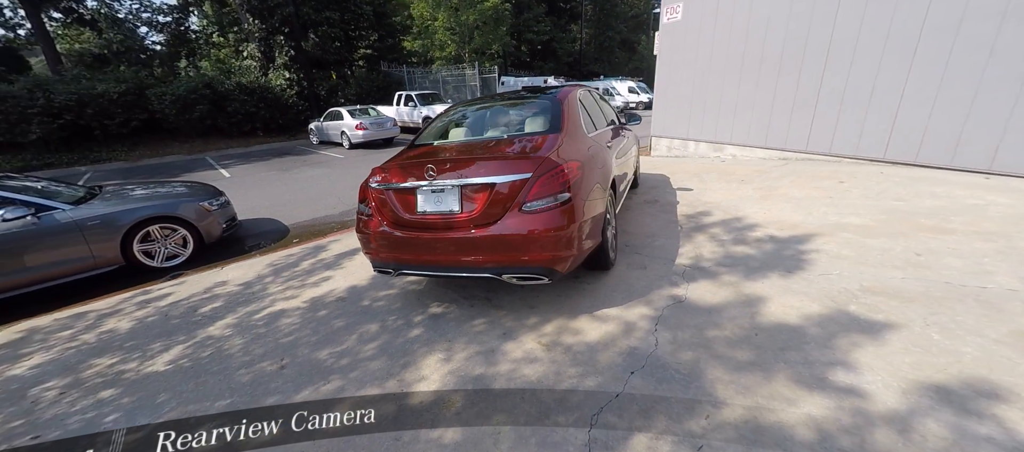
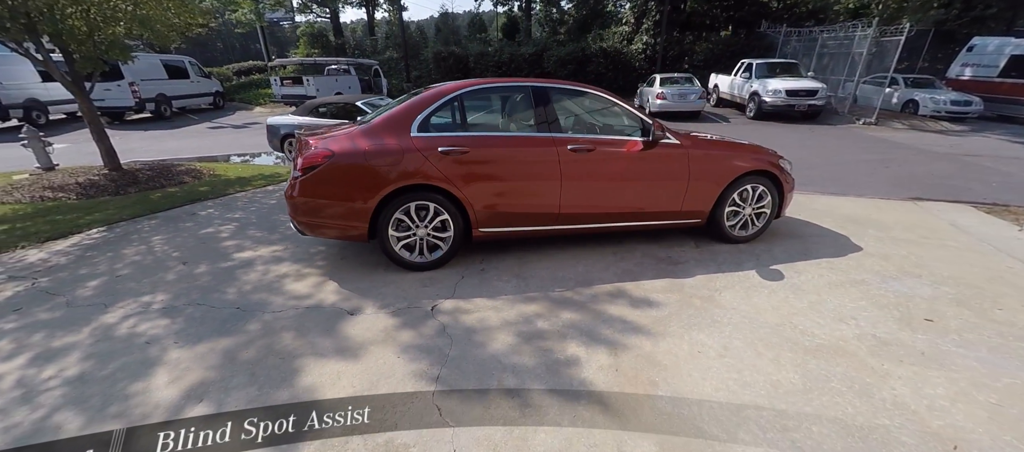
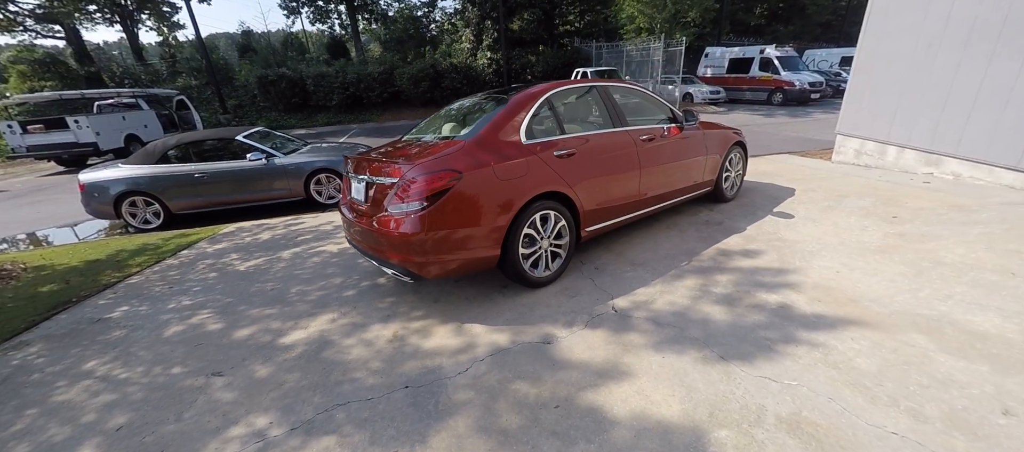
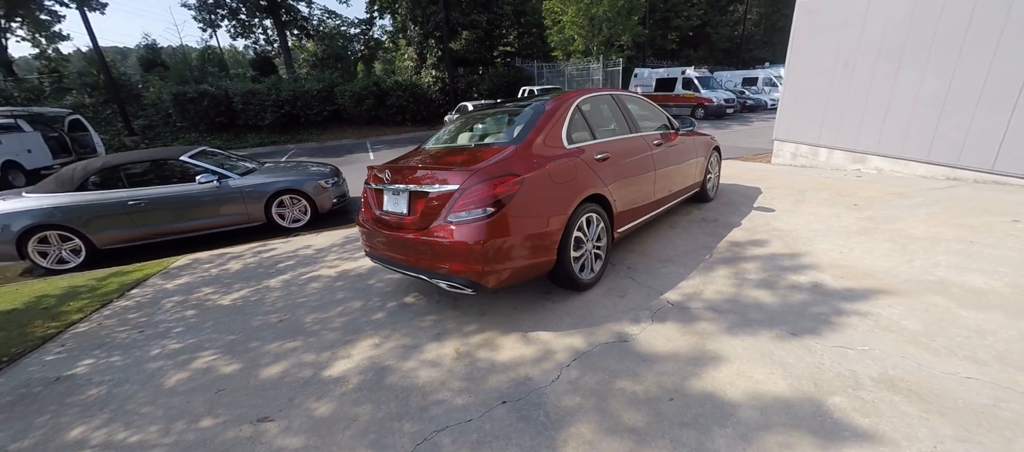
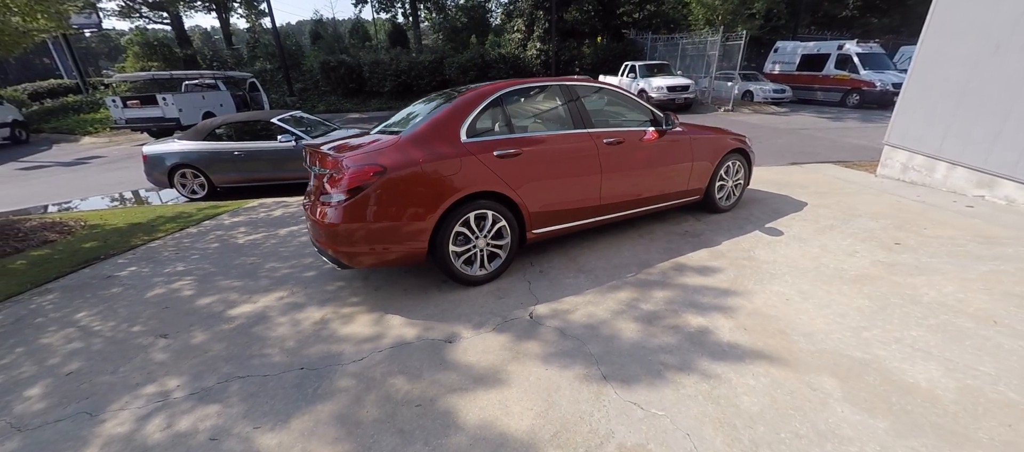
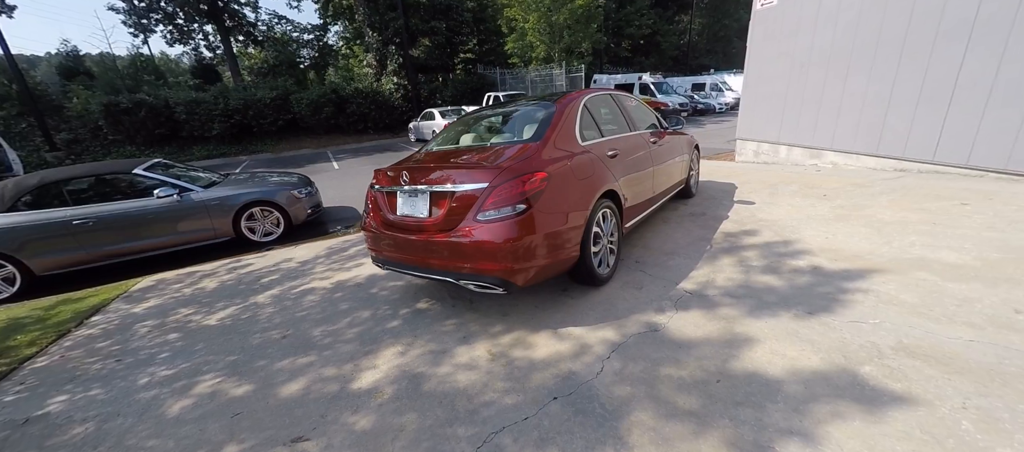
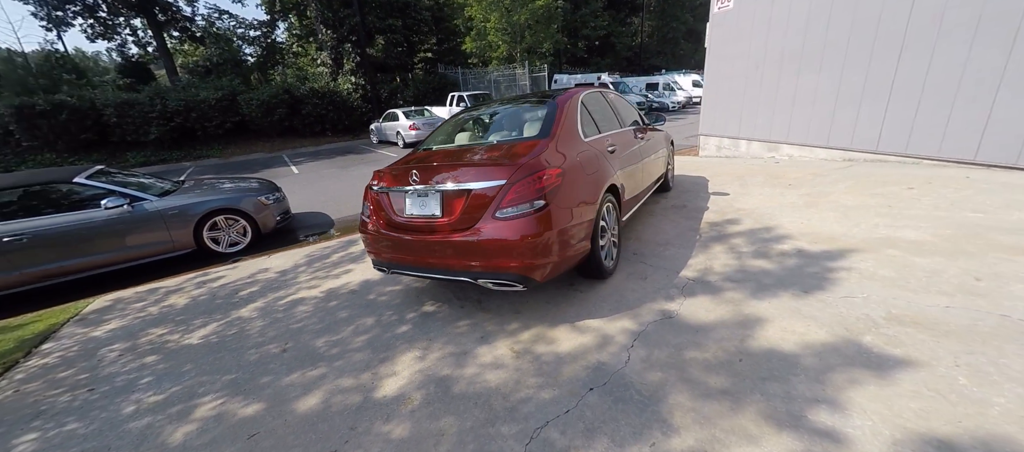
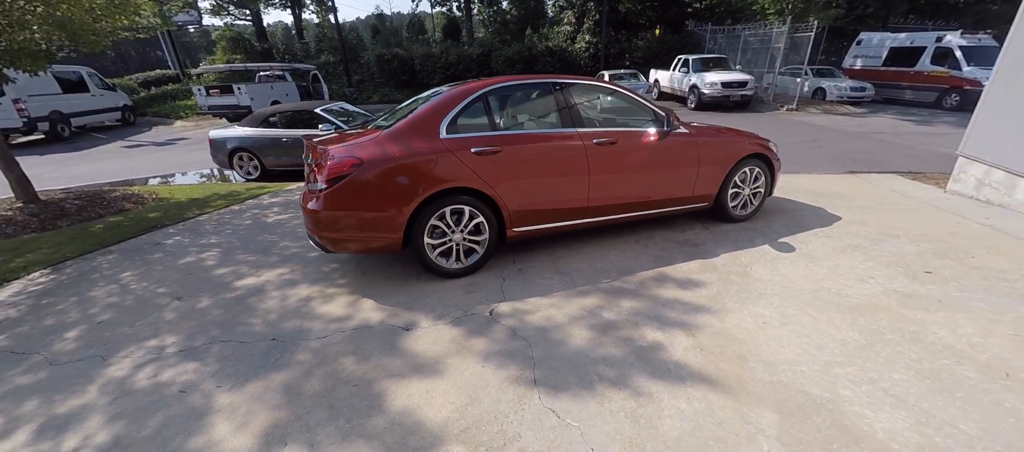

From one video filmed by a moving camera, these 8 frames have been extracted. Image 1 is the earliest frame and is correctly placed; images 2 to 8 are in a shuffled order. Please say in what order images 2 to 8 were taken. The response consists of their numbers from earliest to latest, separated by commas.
7, 6, 4, 3, 5, 8, 2
